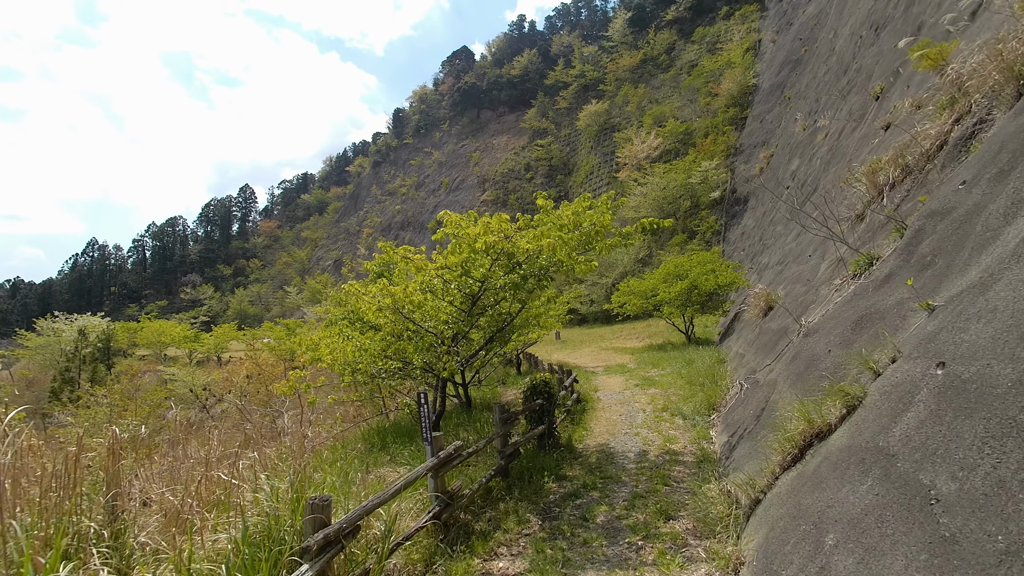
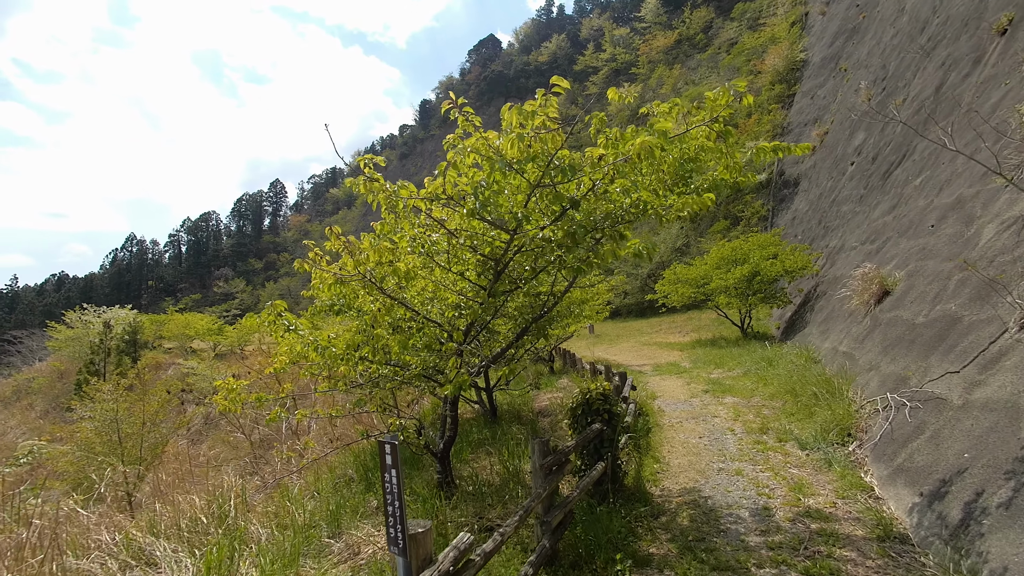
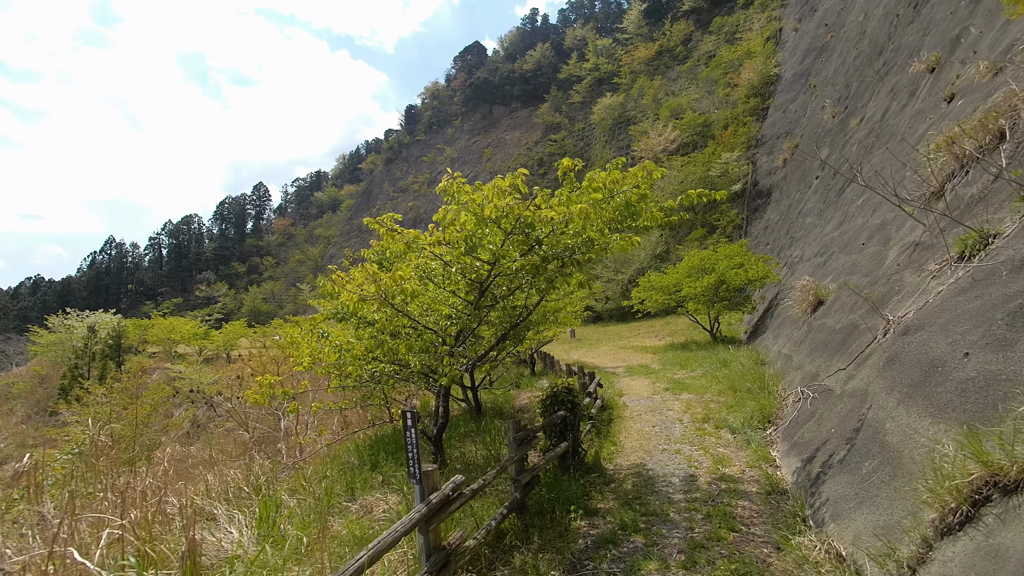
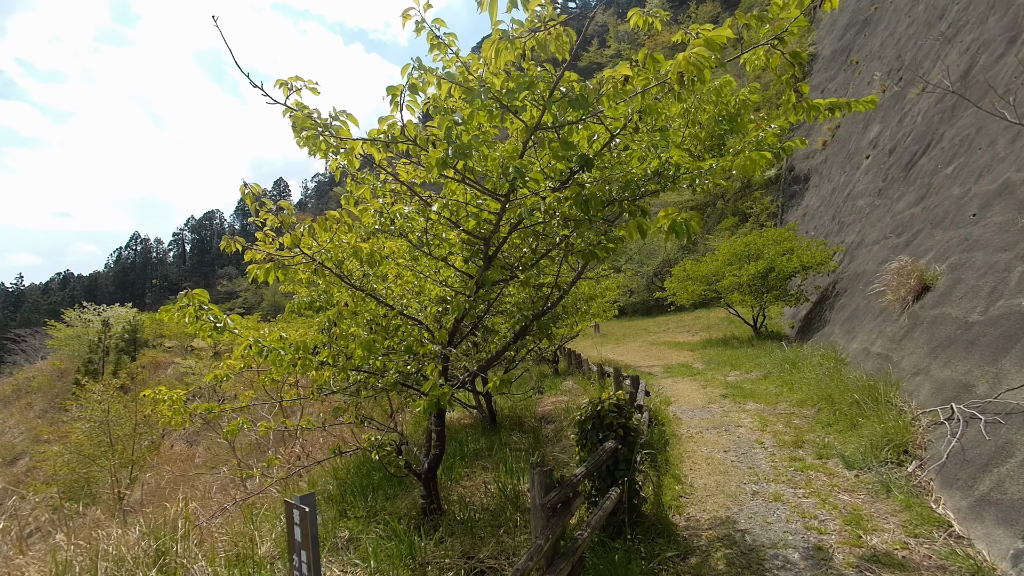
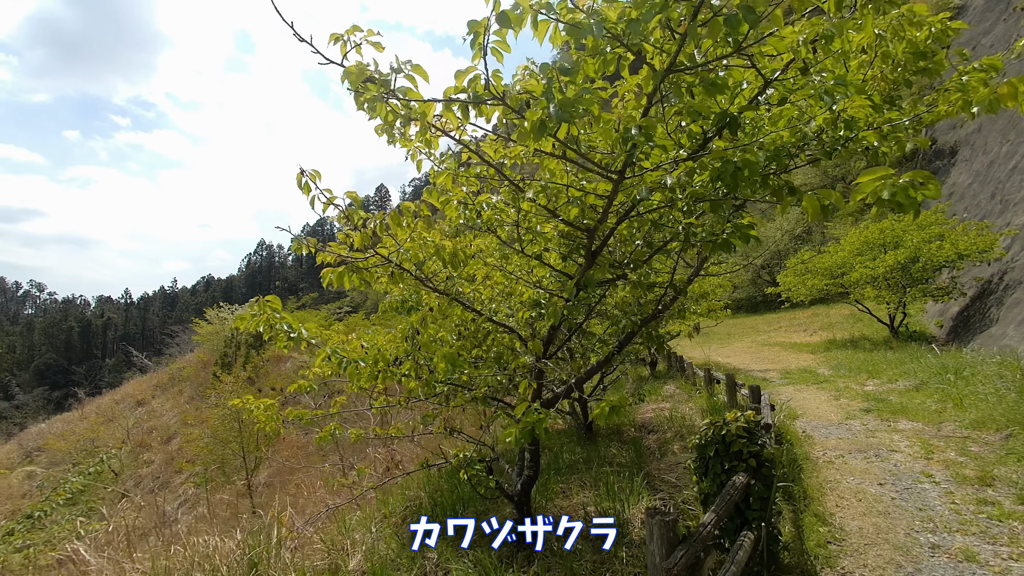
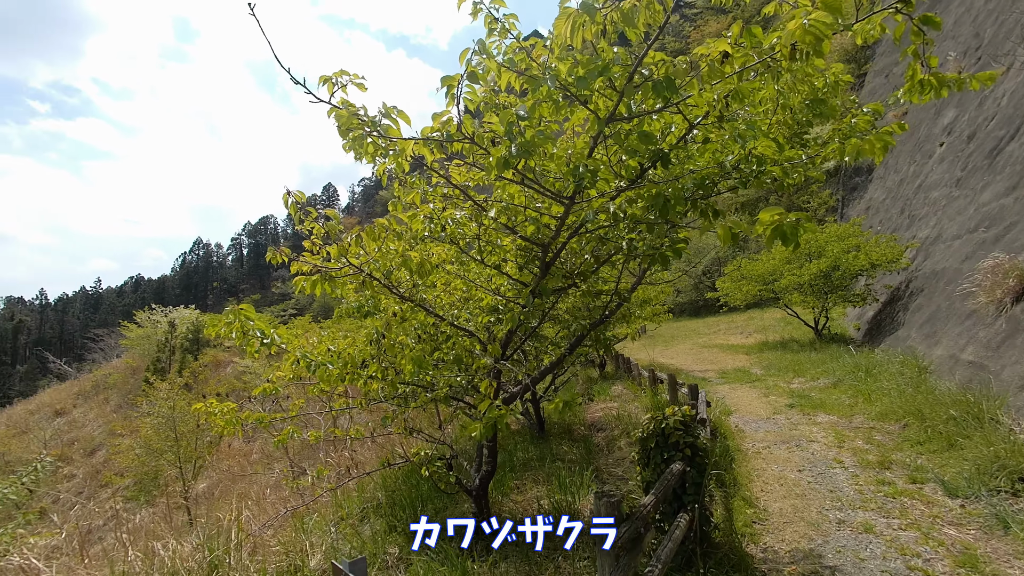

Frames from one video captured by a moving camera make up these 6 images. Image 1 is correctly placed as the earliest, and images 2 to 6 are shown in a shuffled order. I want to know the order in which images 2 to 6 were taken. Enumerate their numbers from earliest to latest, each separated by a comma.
3, 2, 4, 6, 5
